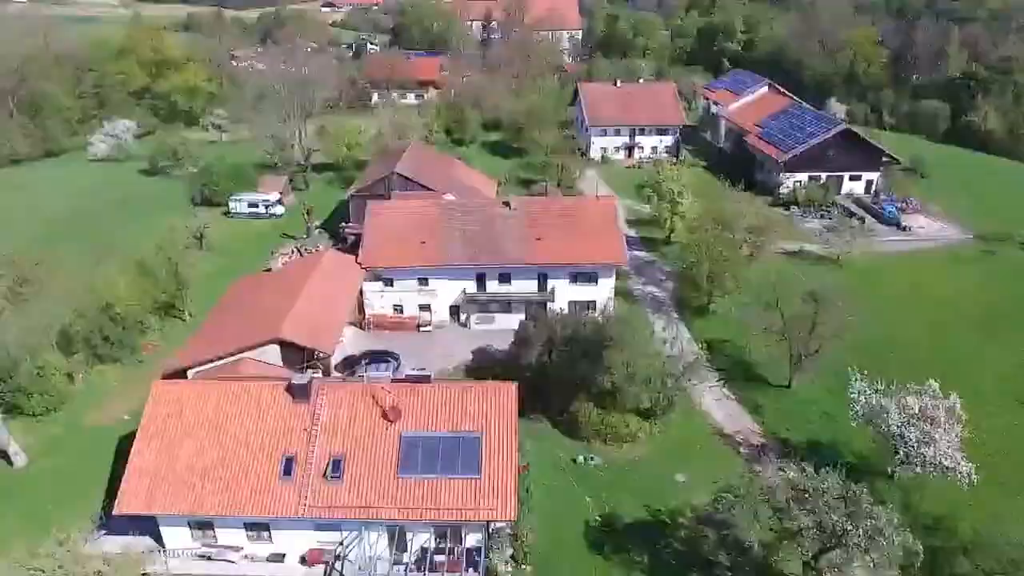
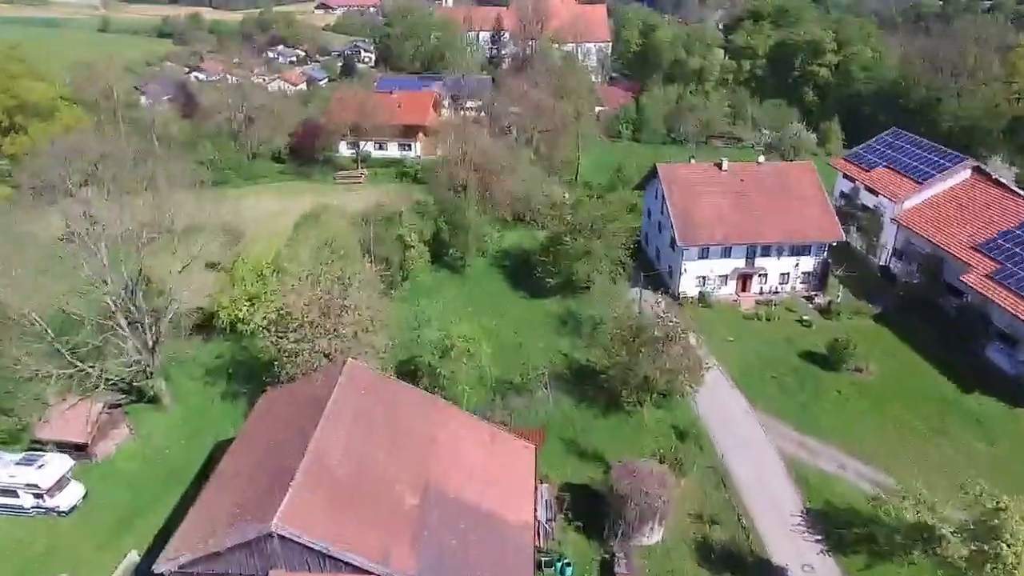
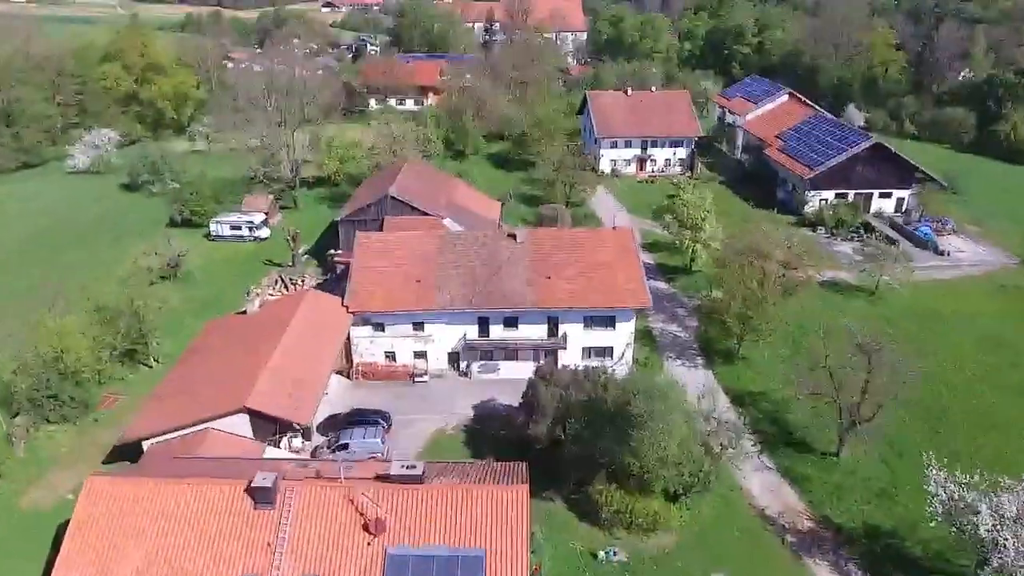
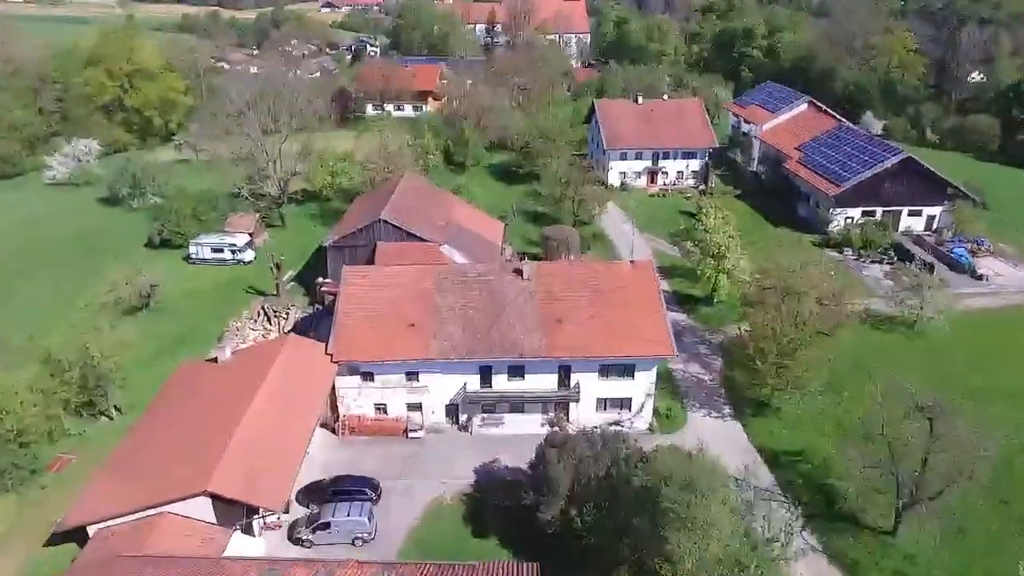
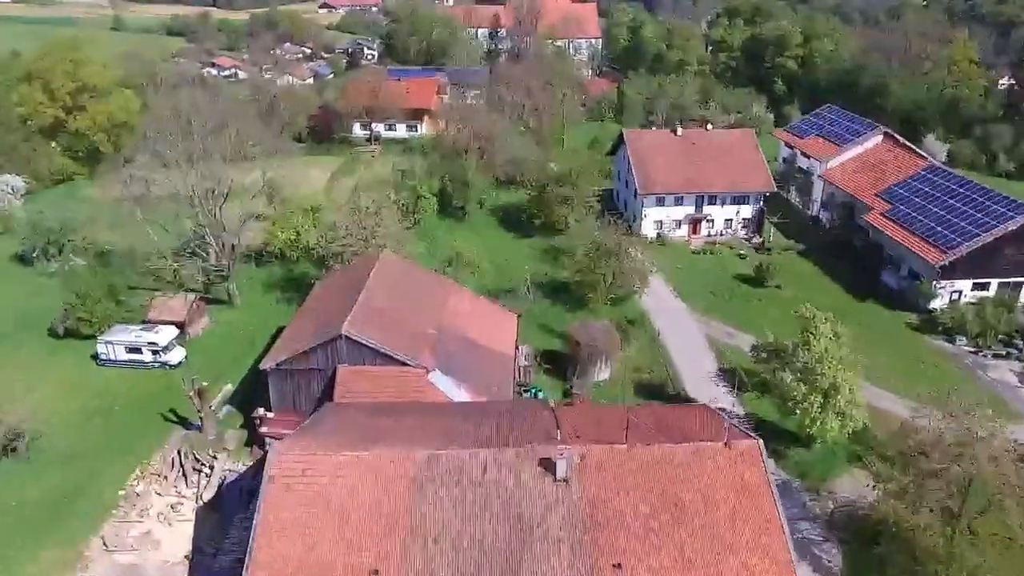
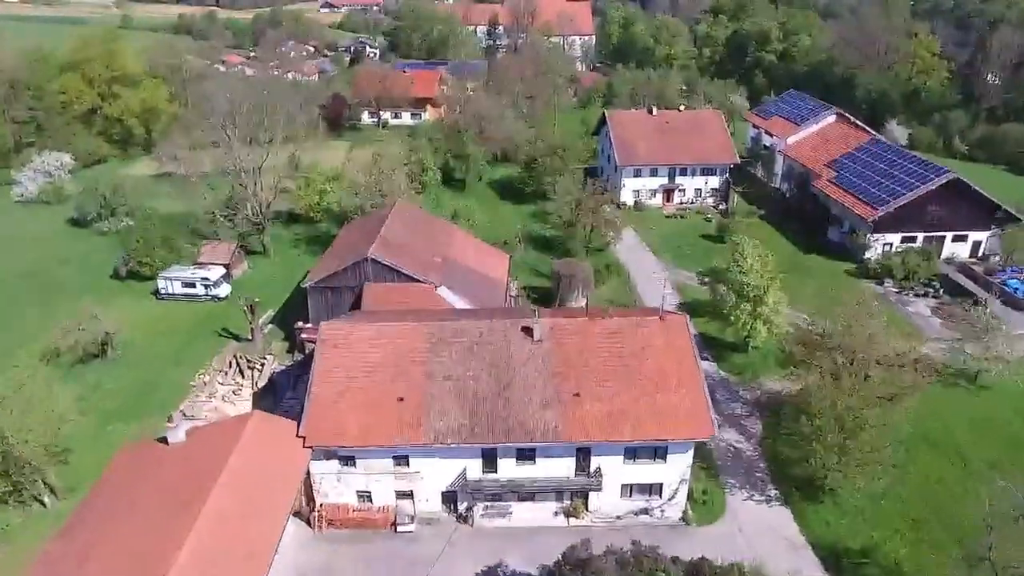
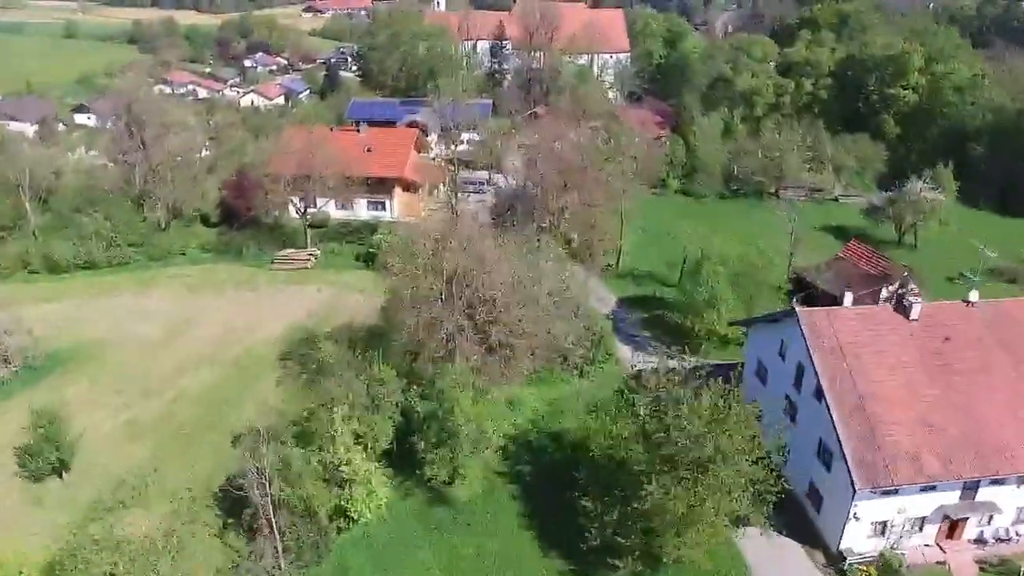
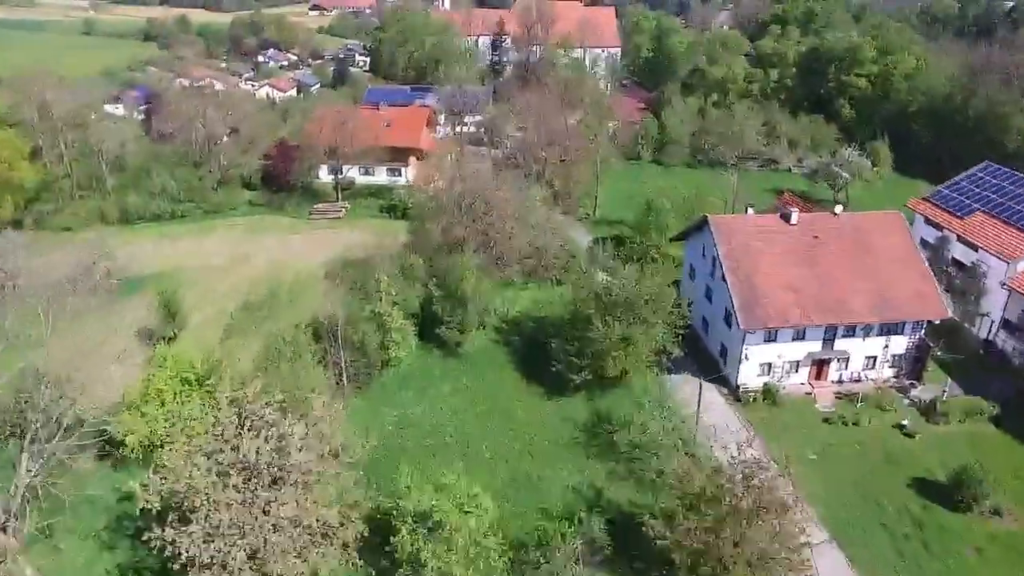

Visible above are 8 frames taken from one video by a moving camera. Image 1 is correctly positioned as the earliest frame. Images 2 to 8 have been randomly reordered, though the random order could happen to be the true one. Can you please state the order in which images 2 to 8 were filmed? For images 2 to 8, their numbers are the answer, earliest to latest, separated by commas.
3, 4, 6, 5, 2, 8, 7
